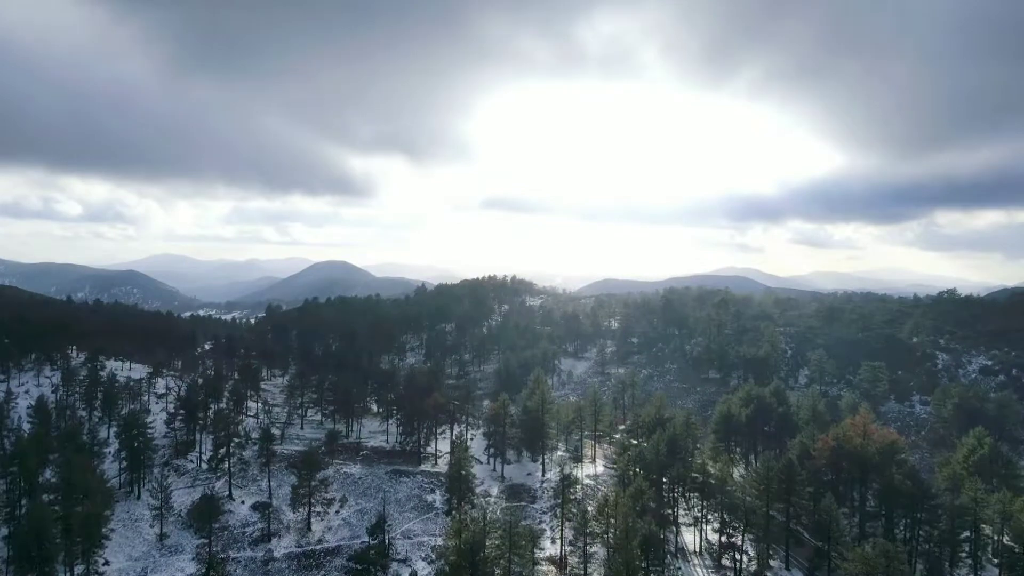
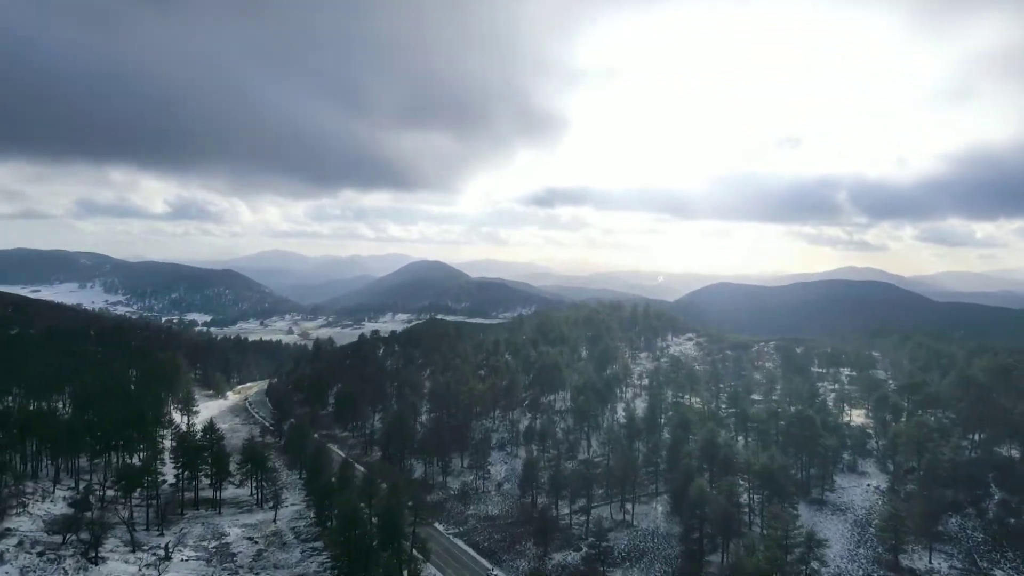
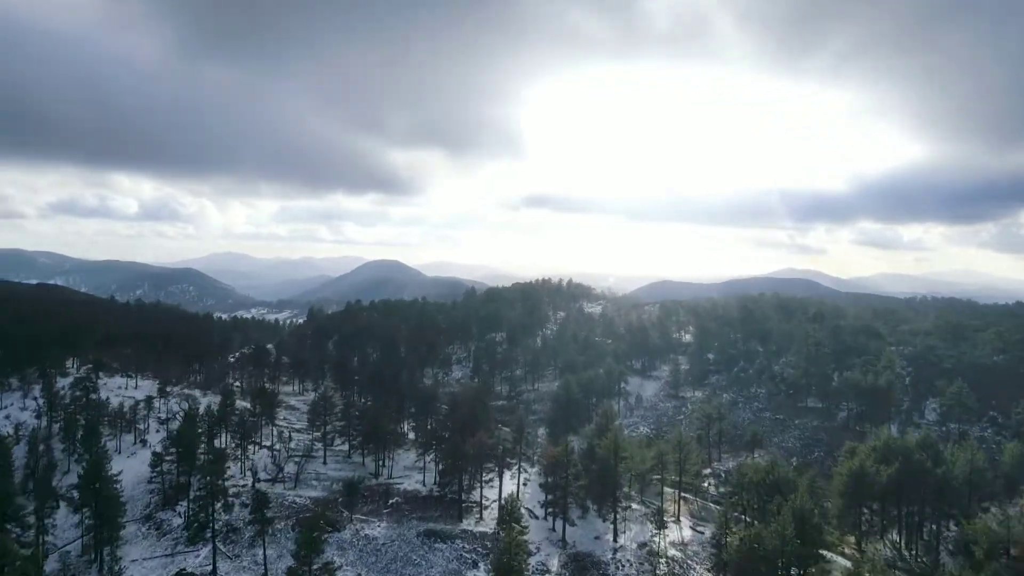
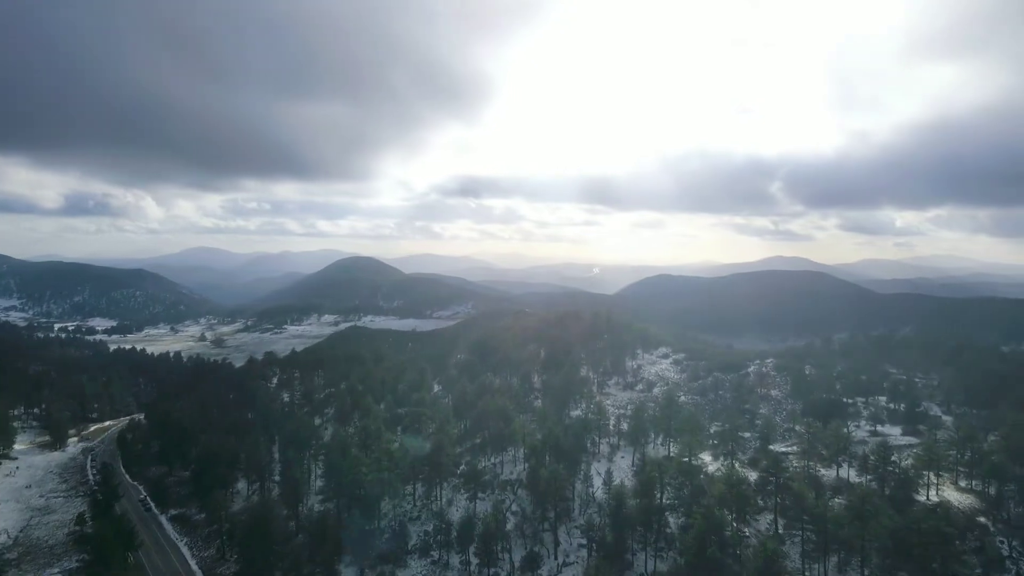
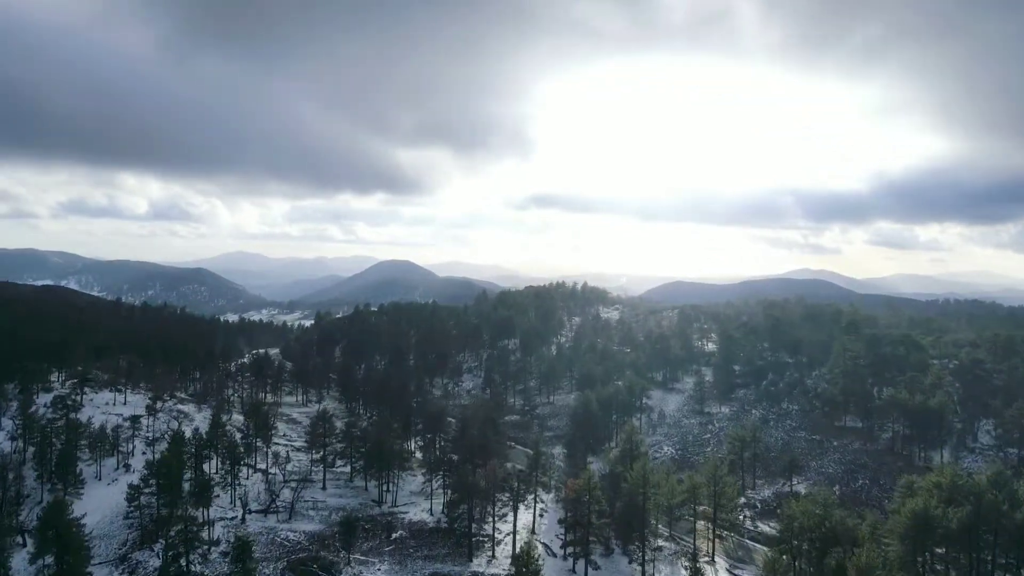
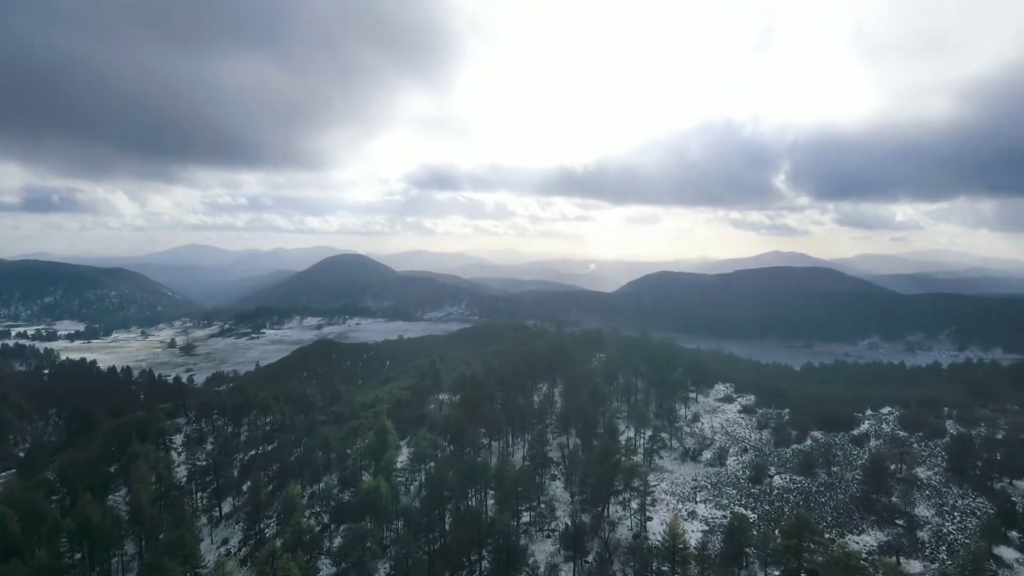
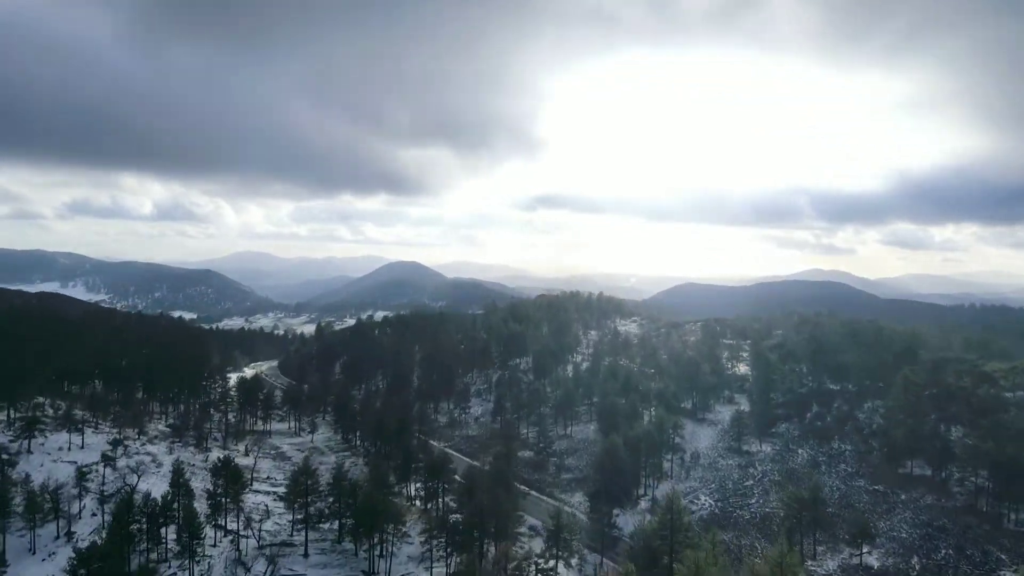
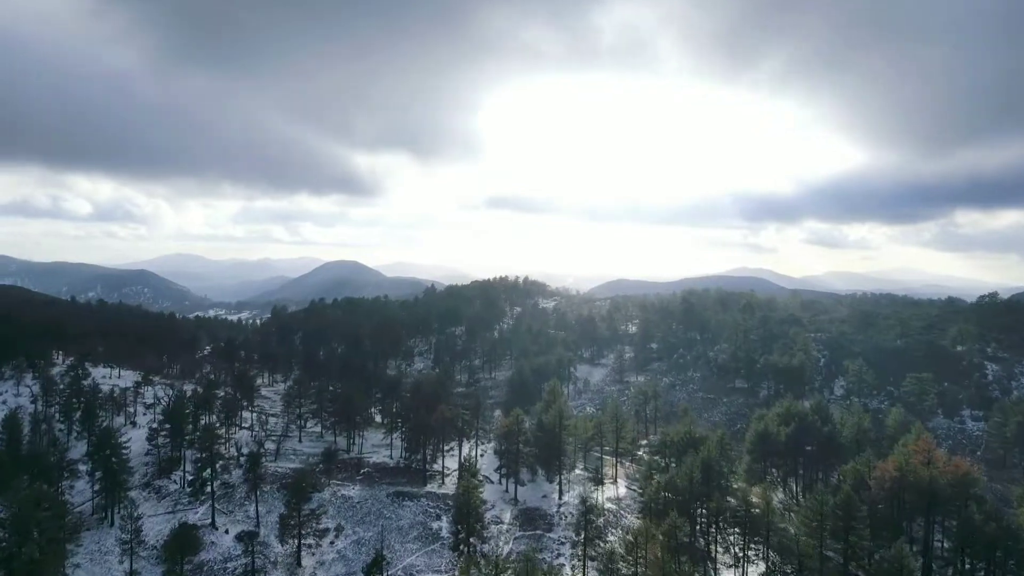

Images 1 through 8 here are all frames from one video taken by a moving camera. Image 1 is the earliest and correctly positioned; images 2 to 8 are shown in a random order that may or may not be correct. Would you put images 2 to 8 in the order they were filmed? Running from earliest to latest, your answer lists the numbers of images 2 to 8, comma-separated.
8, 3, 5, 7, 2, 4, 6
